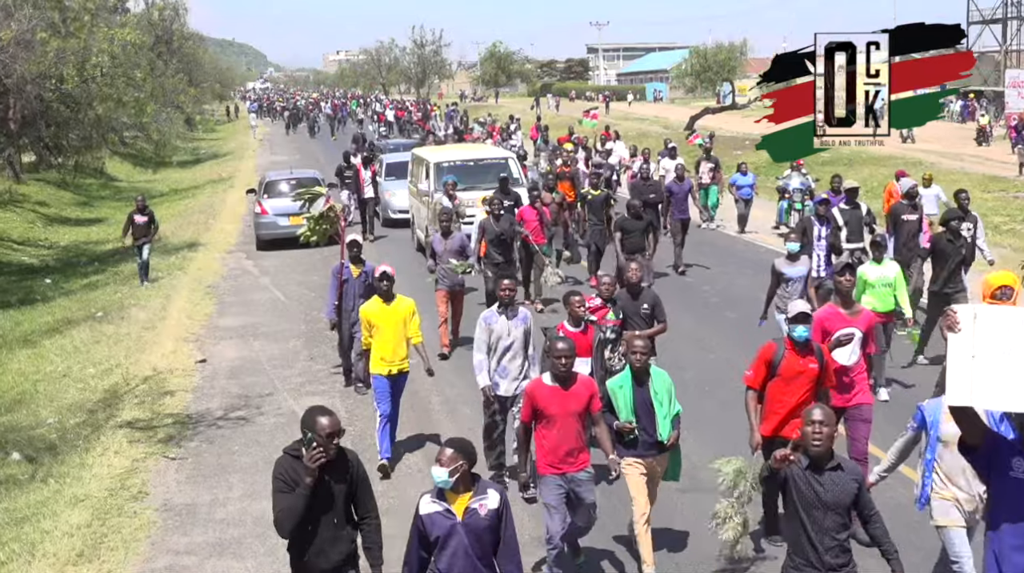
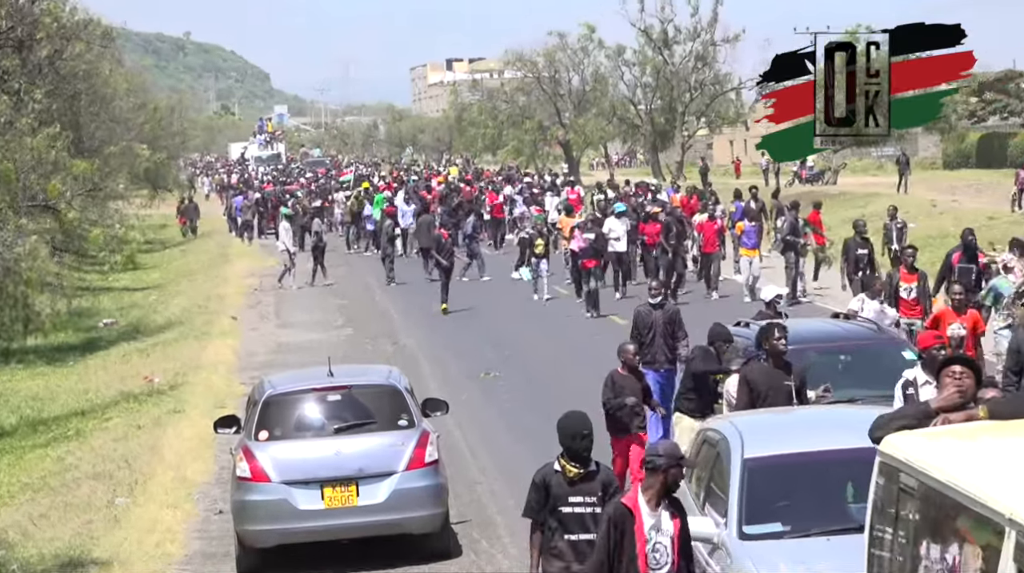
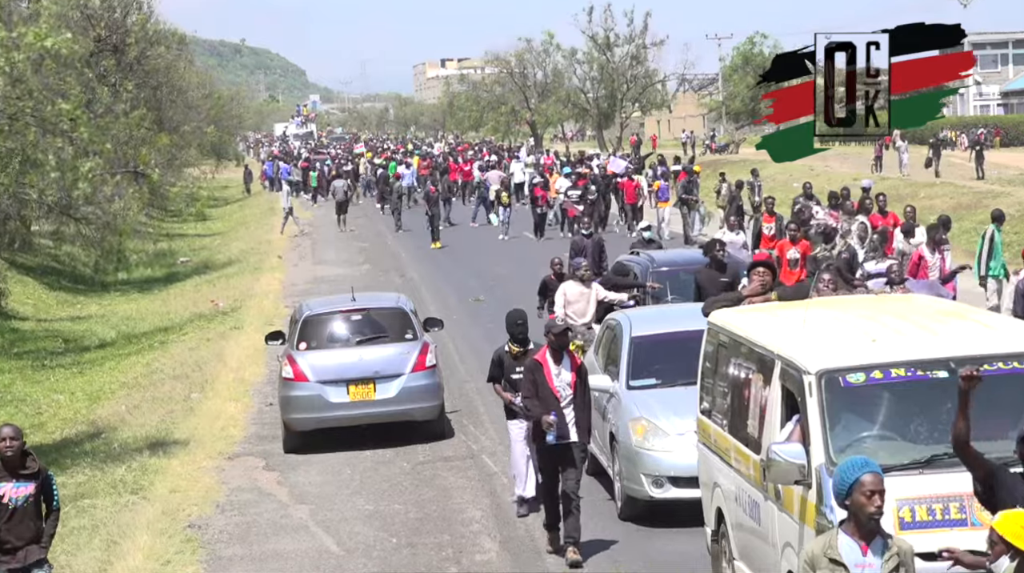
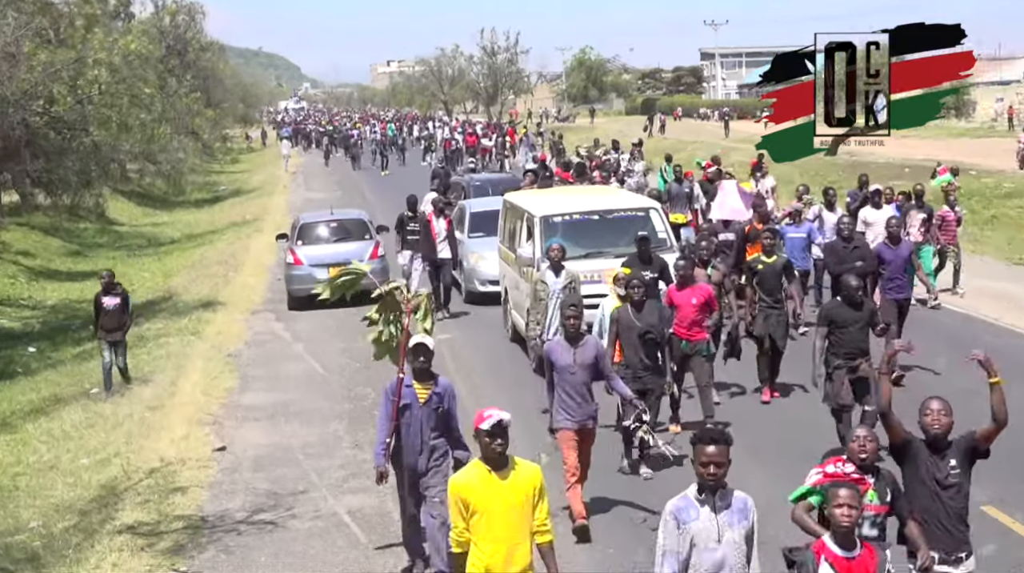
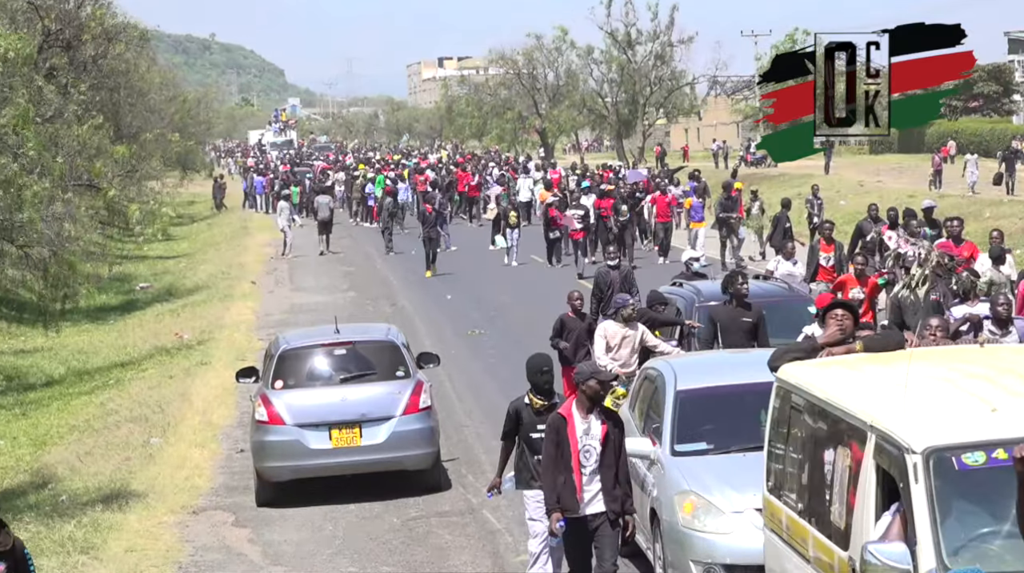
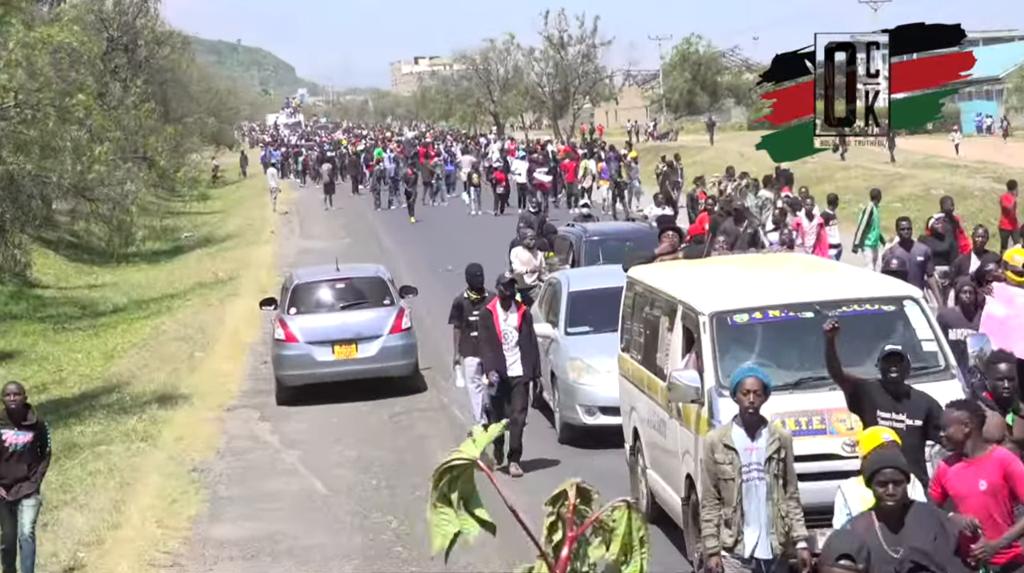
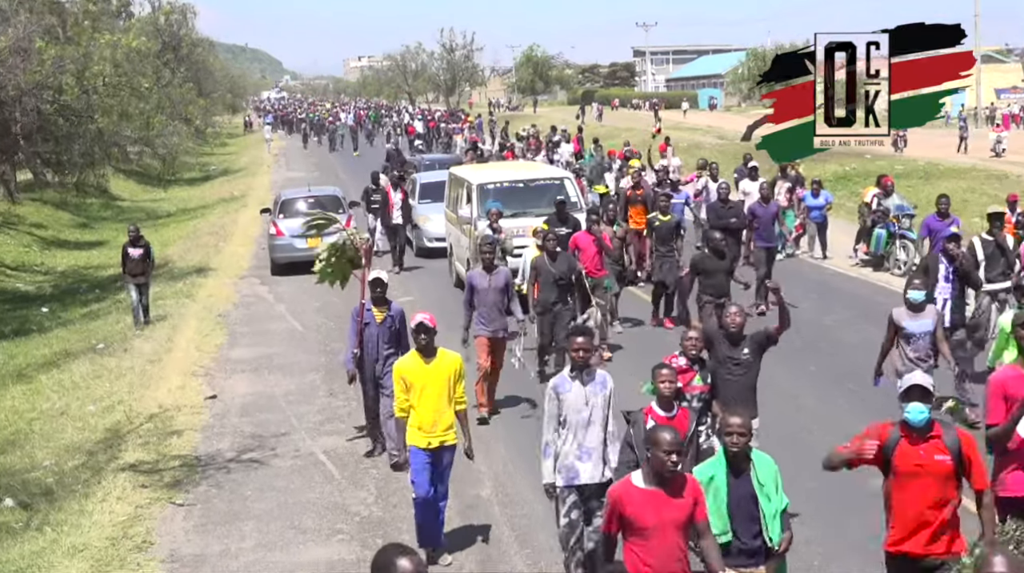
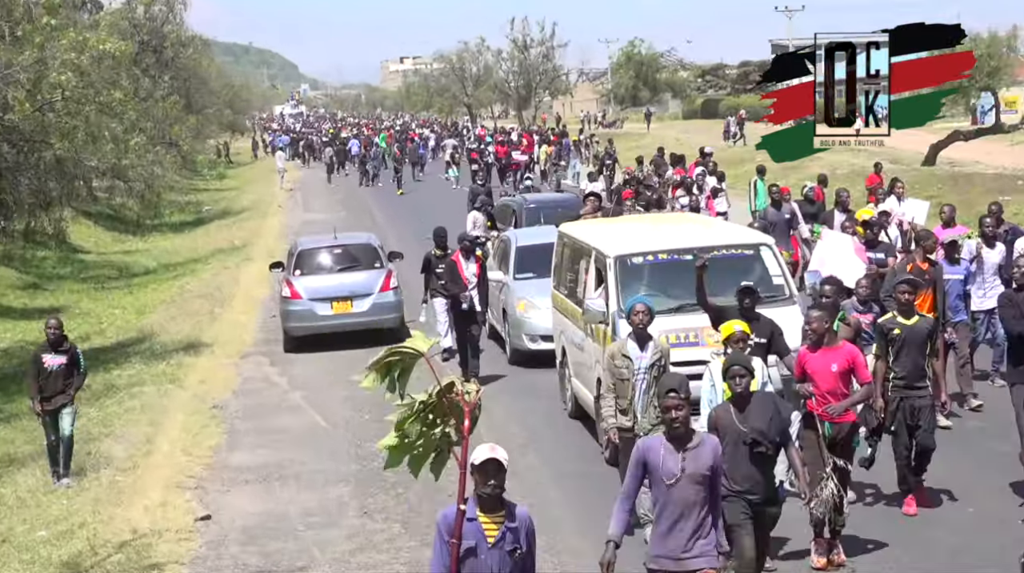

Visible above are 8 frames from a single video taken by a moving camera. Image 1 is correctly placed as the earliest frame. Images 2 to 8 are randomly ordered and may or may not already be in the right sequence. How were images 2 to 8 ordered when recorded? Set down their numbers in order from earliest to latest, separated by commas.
7, 4, 8, 6, 3, 5, 2
